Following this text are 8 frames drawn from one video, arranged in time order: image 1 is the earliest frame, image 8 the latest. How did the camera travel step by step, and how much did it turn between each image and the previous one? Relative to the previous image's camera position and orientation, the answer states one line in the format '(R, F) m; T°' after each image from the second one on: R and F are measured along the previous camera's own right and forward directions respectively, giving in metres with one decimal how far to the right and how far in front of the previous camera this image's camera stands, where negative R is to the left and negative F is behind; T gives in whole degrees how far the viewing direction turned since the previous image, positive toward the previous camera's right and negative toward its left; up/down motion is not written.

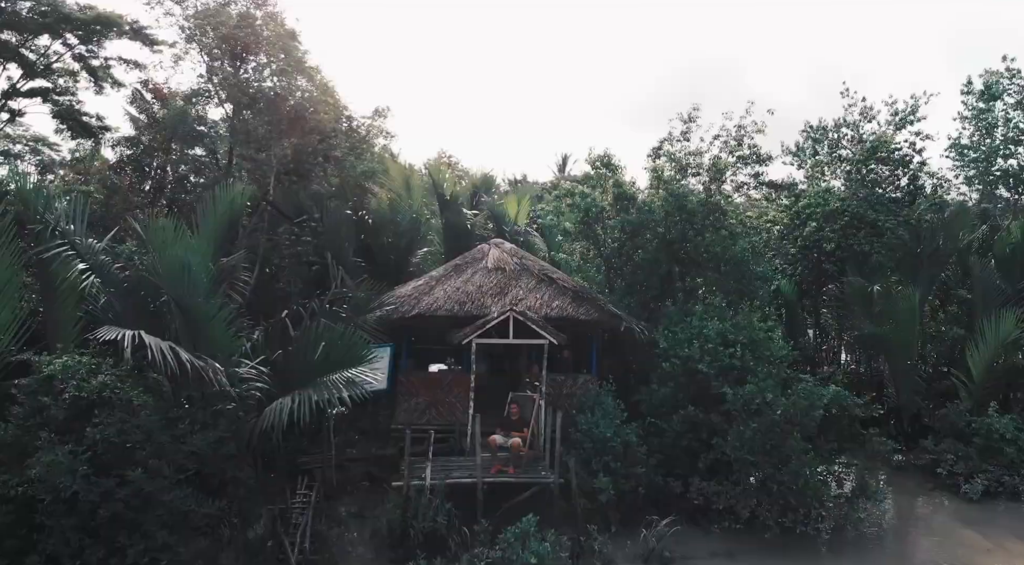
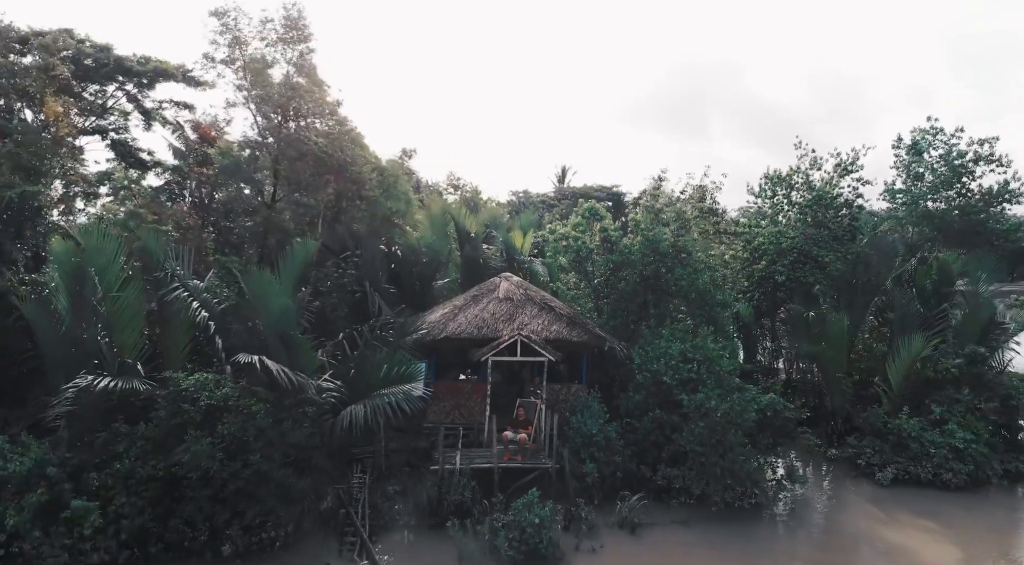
(-0.1, -2.0) m; 0°
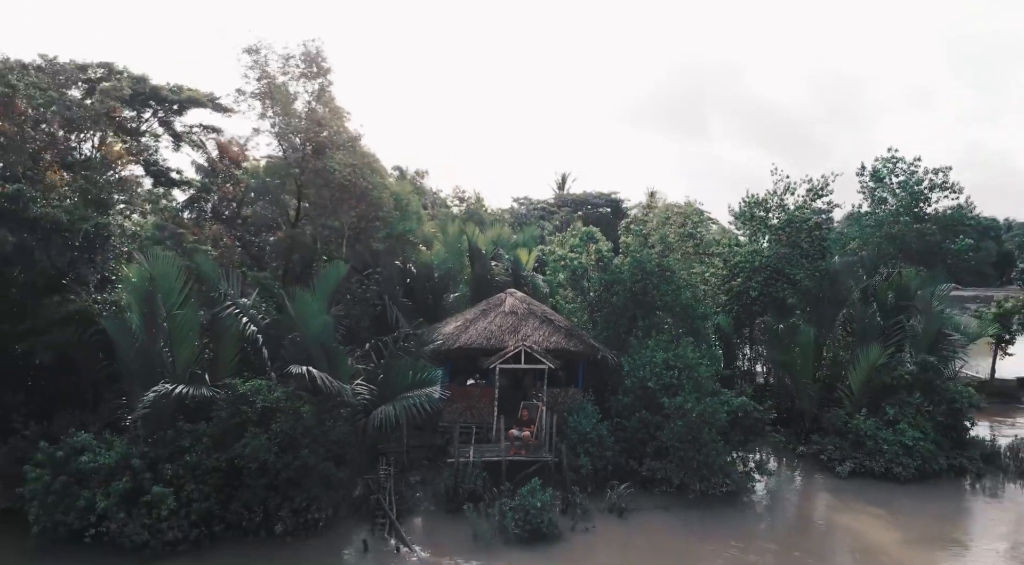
(-0.1, -1.3) m; 0°
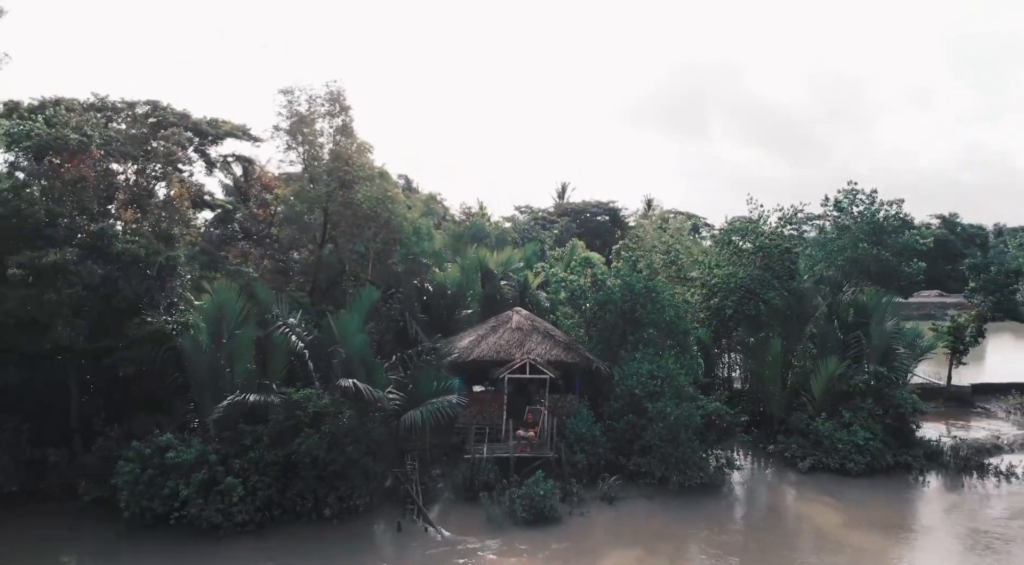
(-0.1, -1.8) m; 0°
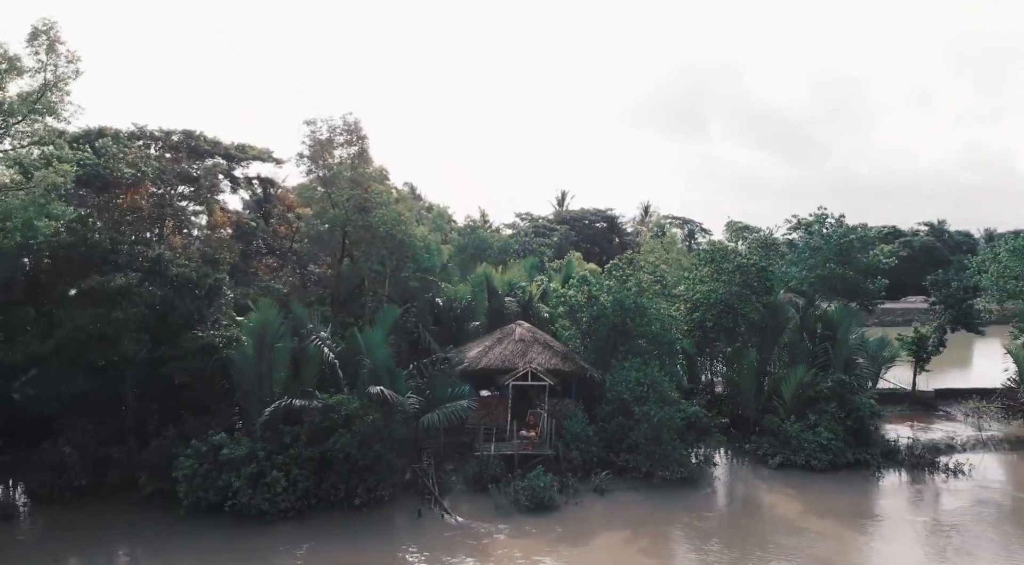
(-0.1, -1.6) m; 0°
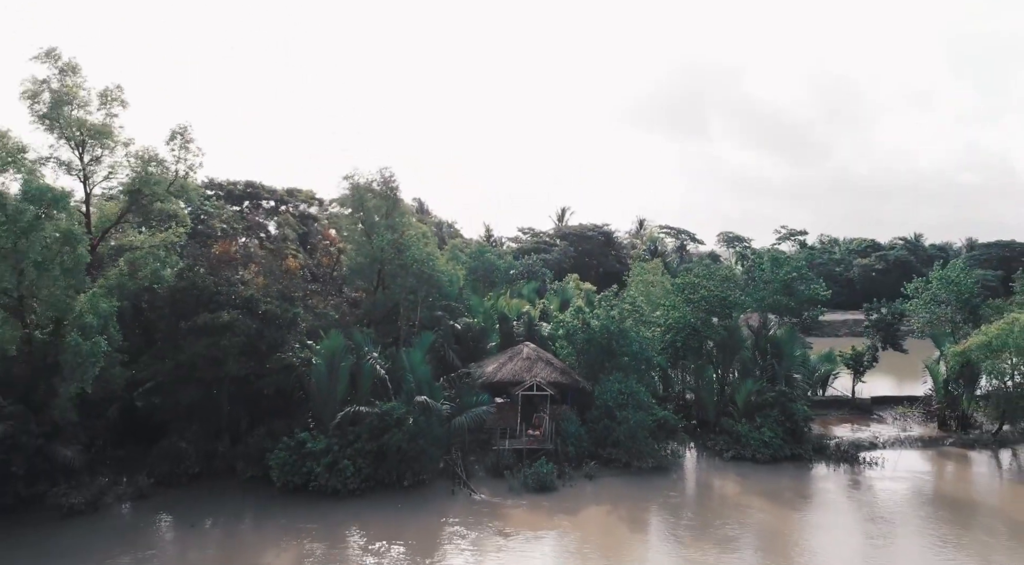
(-0.2, -3.9) m; 0°
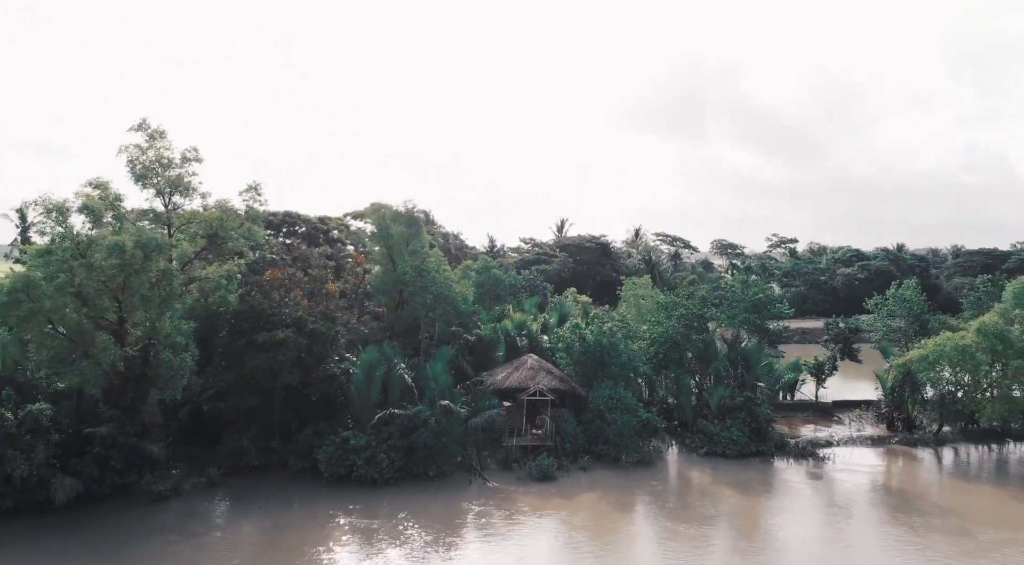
(-0.2, -3.2) m; 0°
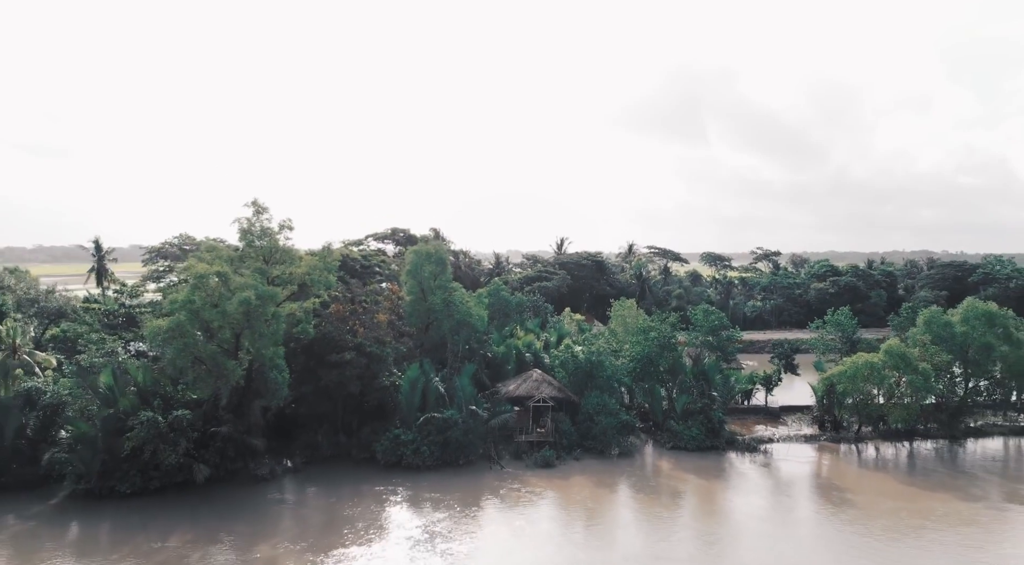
(-0.4, -6.1) m; 0°
